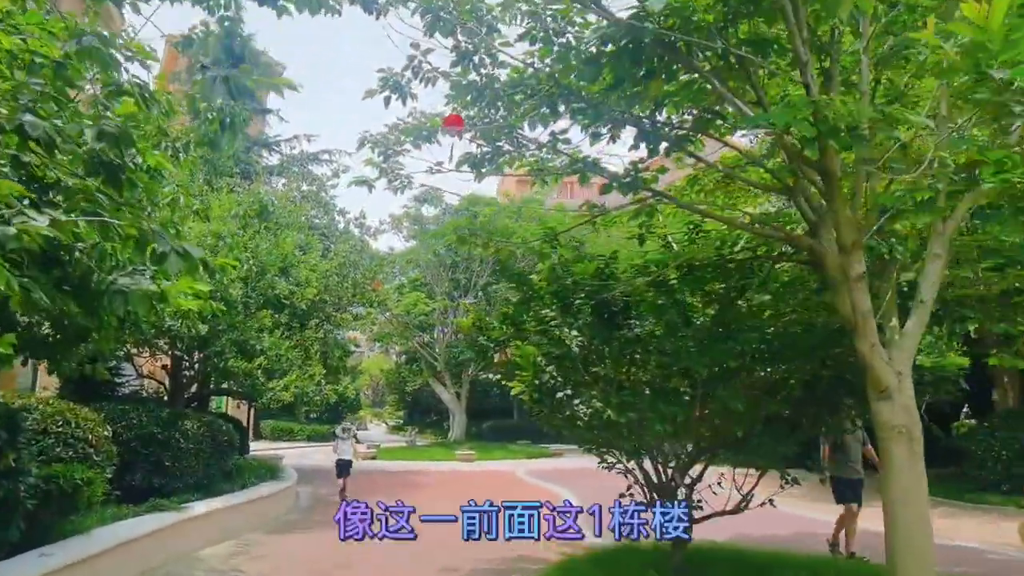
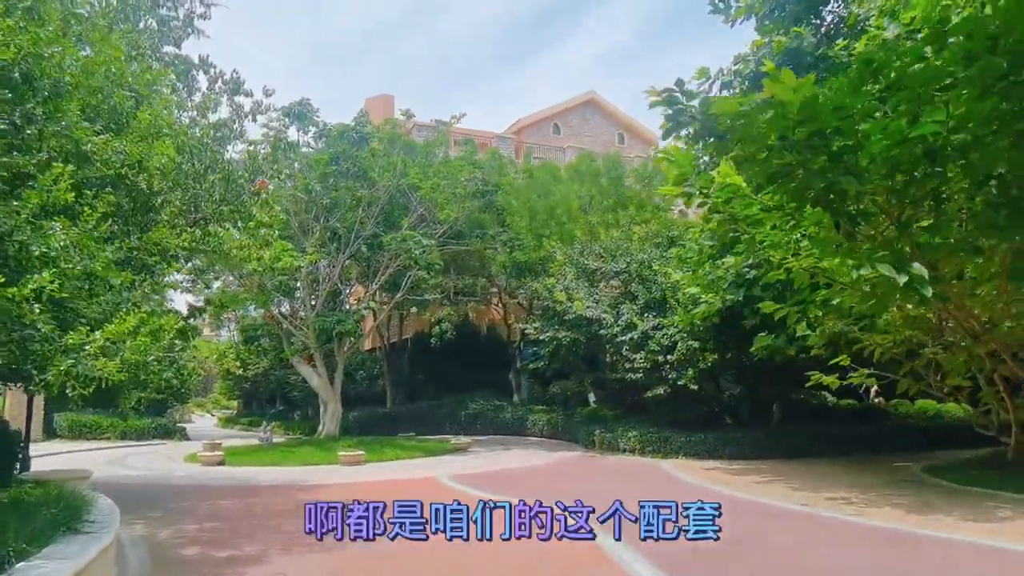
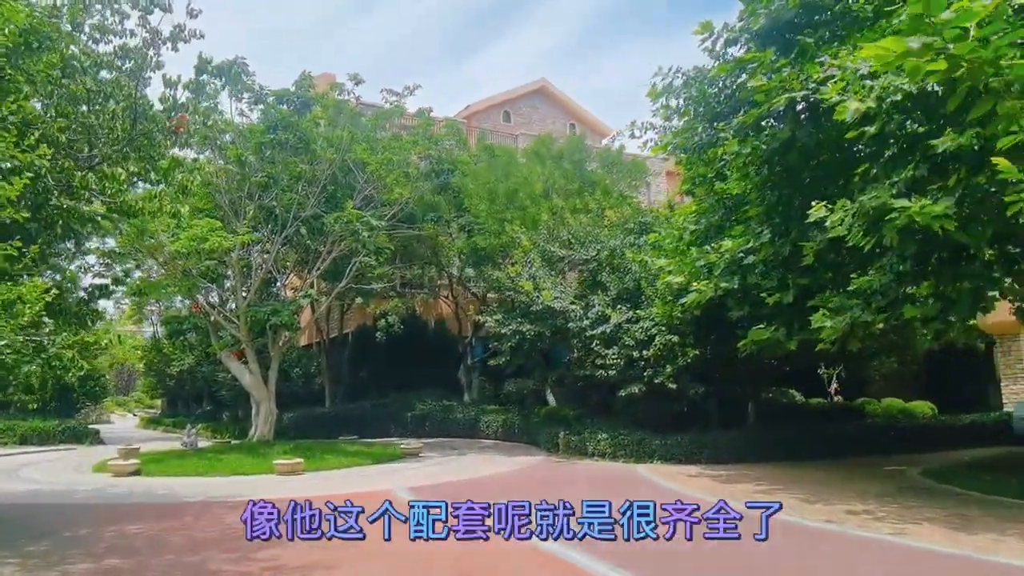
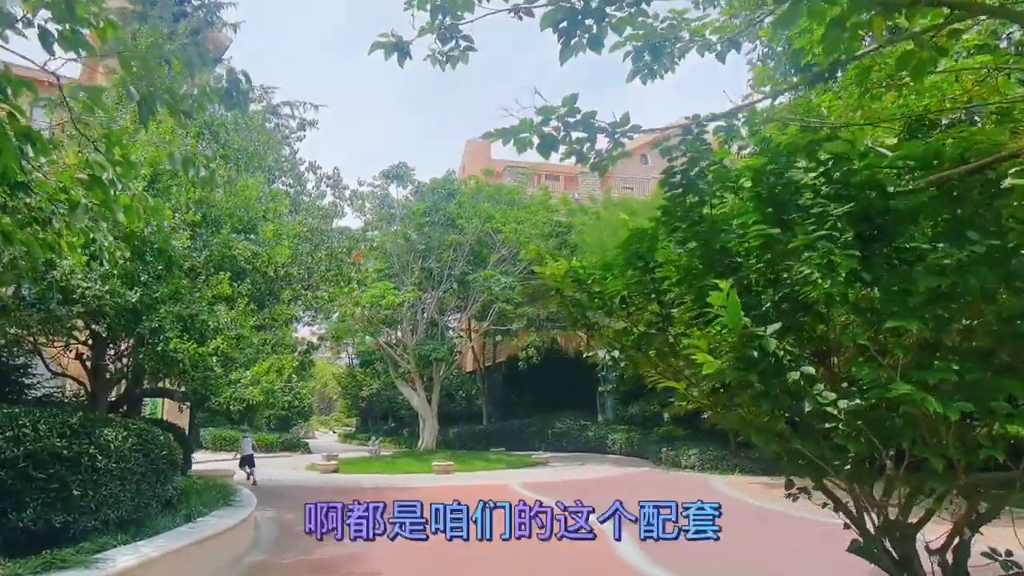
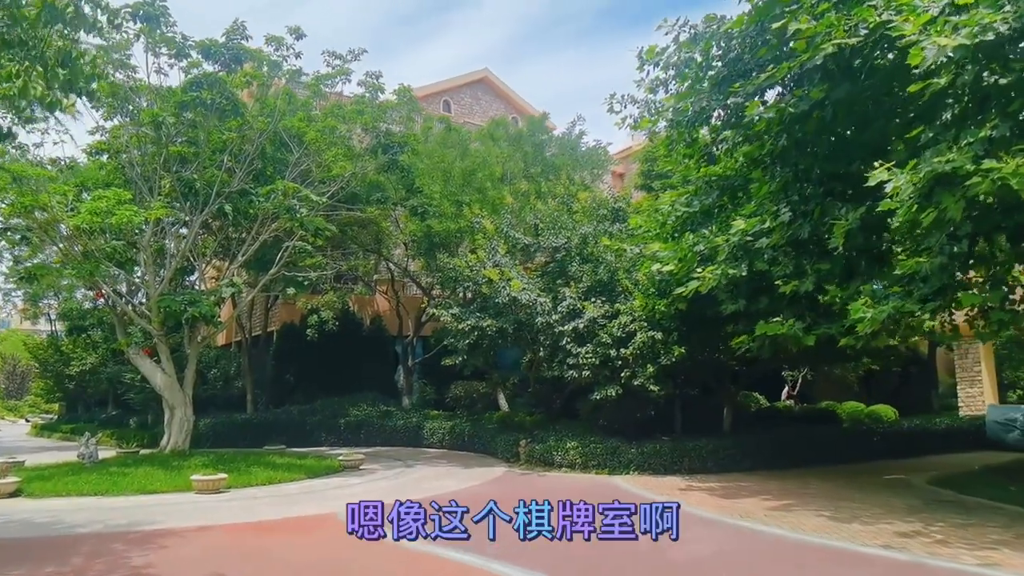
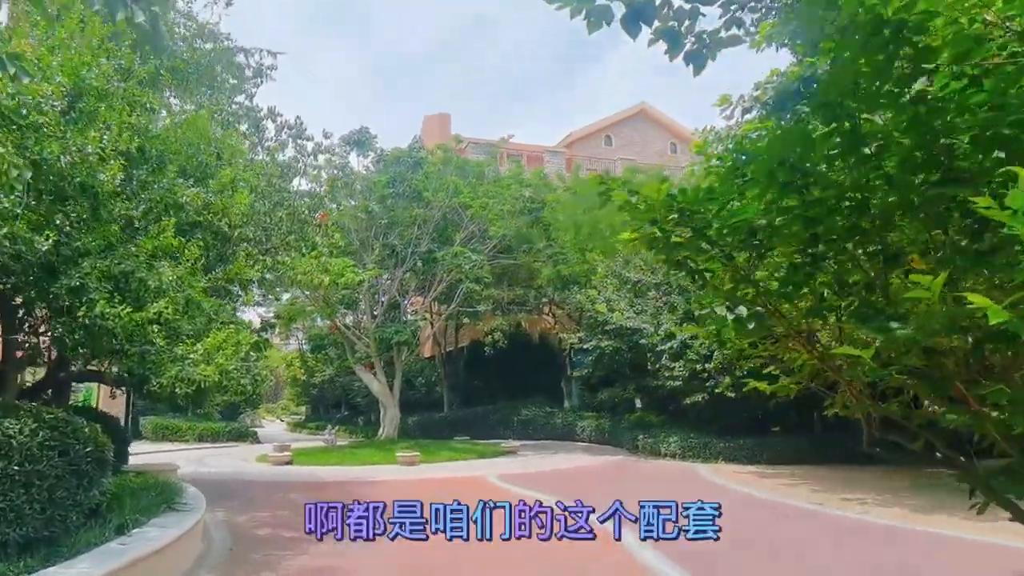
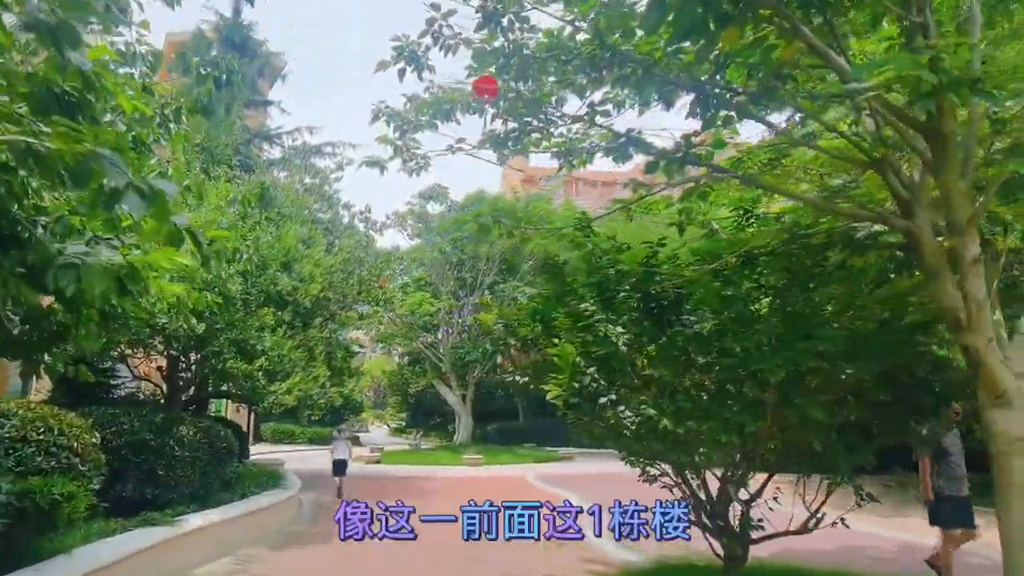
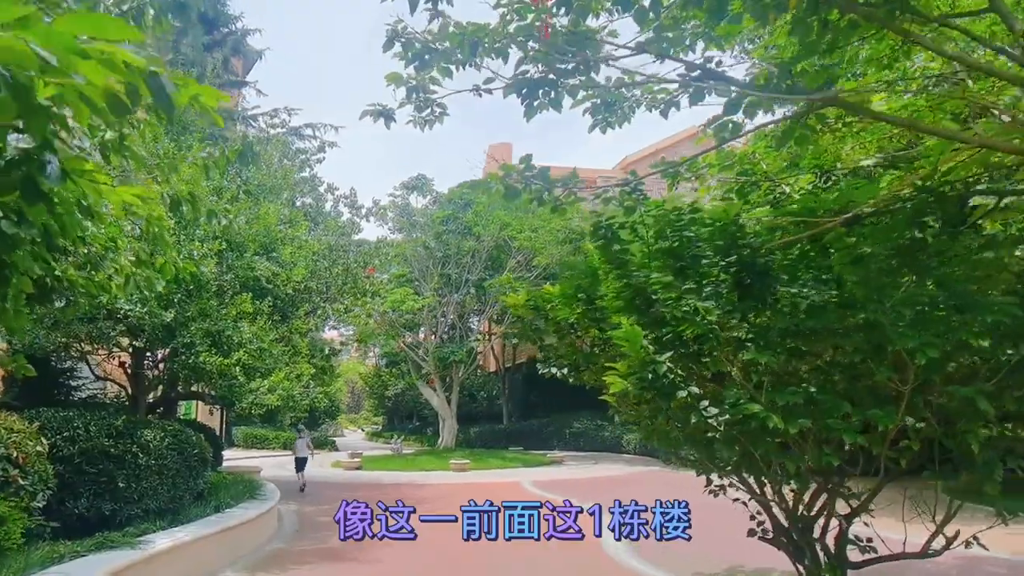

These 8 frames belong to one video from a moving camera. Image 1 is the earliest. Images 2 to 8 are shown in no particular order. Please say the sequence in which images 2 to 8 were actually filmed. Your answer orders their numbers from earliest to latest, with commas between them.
7, 8, 4, 6, 2, 3, 5
